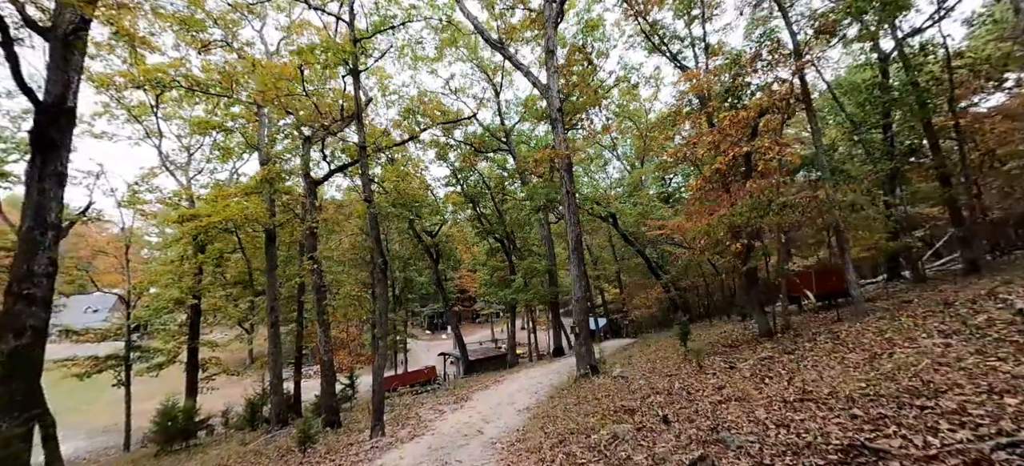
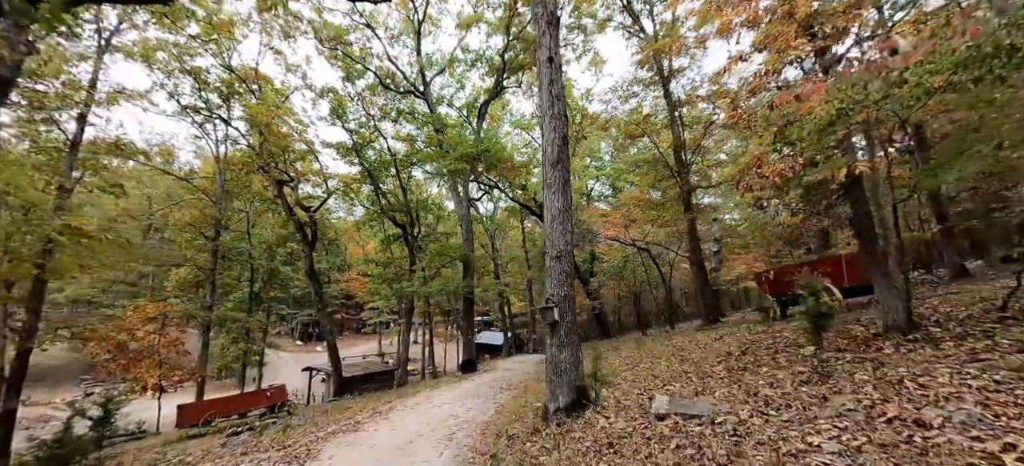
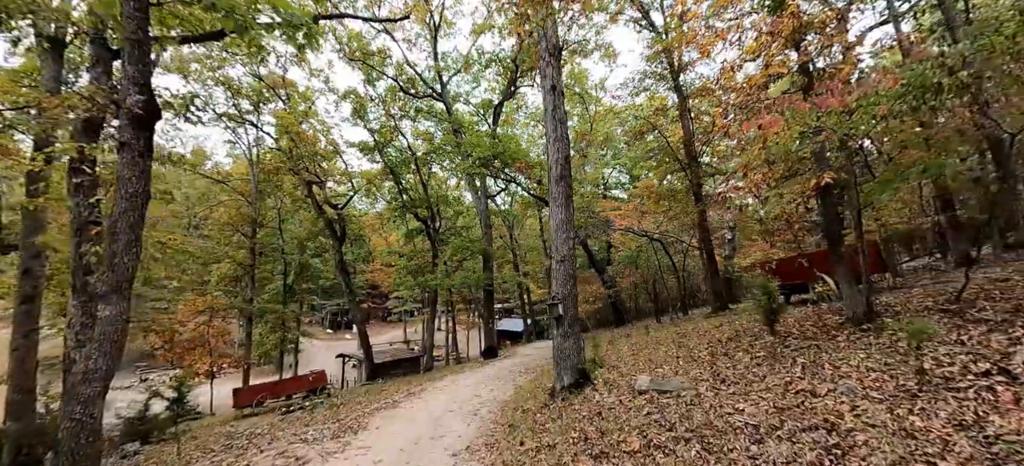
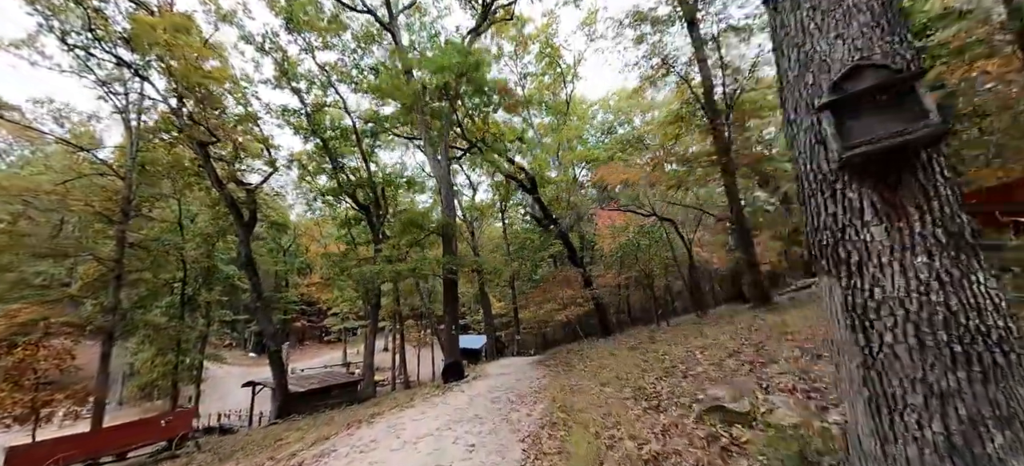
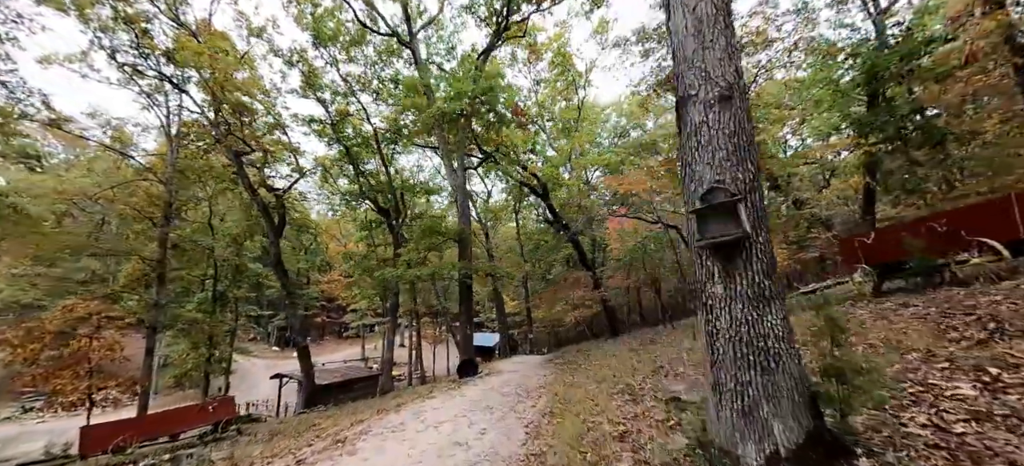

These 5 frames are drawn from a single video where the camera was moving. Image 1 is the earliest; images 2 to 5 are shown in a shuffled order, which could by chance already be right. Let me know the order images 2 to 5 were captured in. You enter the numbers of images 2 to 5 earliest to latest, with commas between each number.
3, 2, 5, 4
